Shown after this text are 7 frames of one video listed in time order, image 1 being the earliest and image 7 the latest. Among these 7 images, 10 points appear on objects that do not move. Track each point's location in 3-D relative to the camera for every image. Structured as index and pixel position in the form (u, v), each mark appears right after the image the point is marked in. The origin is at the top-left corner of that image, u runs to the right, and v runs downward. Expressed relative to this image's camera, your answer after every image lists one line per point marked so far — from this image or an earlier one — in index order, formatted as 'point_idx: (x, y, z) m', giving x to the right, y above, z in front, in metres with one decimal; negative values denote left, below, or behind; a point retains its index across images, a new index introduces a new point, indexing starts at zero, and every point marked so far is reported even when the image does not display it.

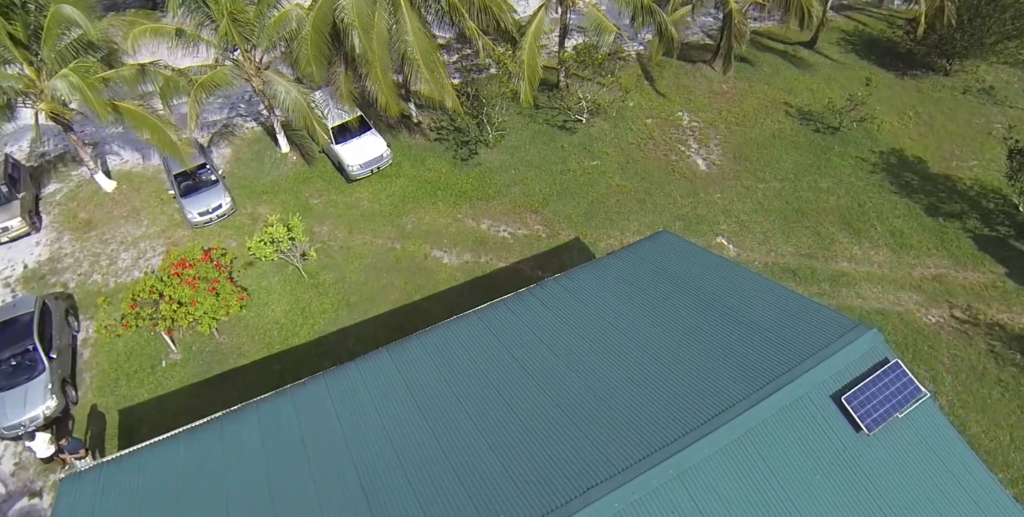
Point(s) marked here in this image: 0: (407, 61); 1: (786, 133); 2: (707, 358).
0: (-2.1, +3.9, +11.8) m
1: (+6.7, +3.1, +14.6) m
2: (+2.5, -1.3, +7.4) m
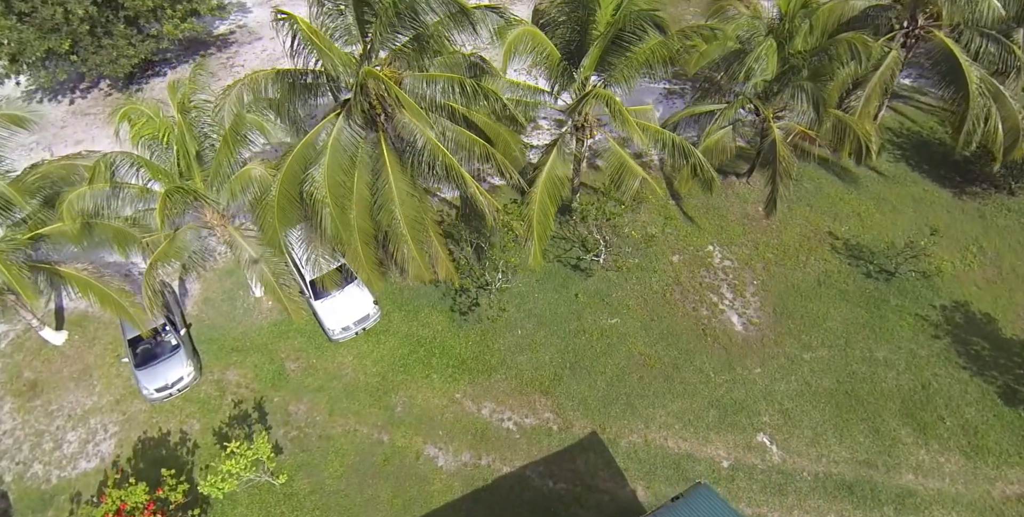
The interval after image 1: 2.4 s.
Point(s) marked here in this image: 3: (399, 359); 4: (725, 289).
0: (-2.0, +0.4, +10.0) m
1: (+6.9, -0.4, +12.7) m
2: (+2.5, -4.9, +5.6) m
3: (-2.2, -2.0, +11.7) m
4: (+4.5, -0.6, +12.6) m
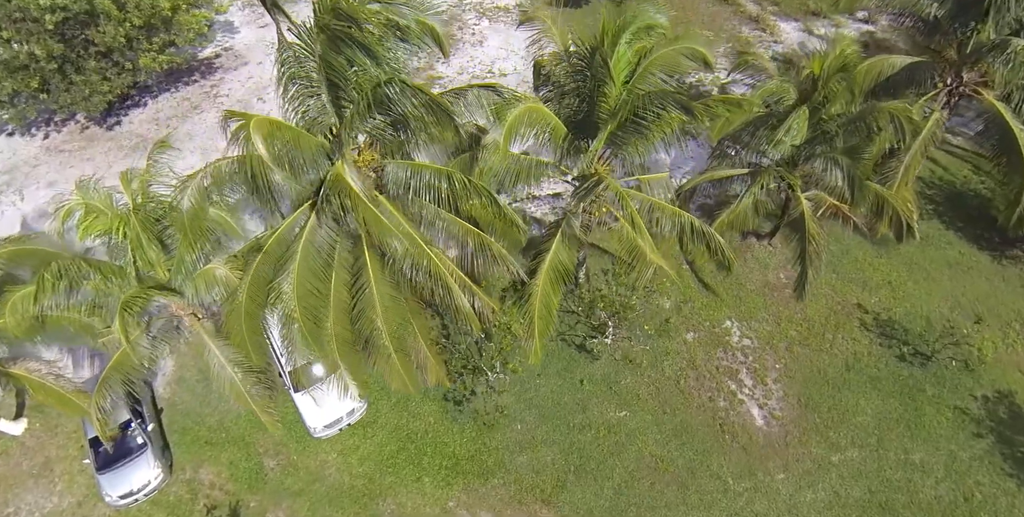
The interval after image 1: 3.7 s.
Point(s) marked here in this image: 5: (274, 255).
0: (-2.0, -1.2, +8.9) m
1: (+6.9, -2.0, +11.6) m
2: (+2.5, -6.7, +4.7) m
3: (-2.2, -3.6, +10.6) m
4: (+4.5, -2.2, +11.5) m
5: (-3.4, +0.1, +8.6) m
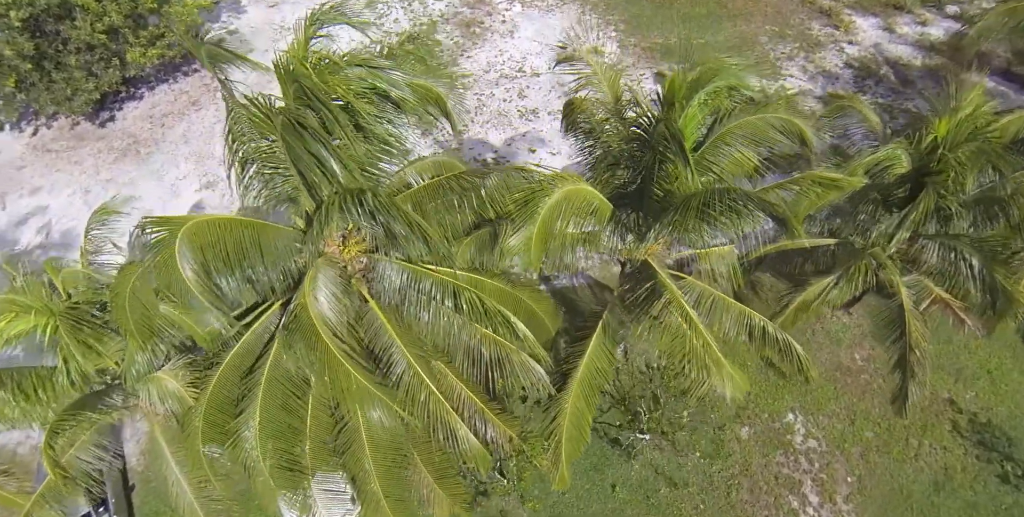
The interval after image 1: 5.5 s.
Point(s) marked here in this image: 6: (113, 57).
0: (-1.8, -2.6, +7.2) m
1: (+7.2, -3.6, +9.6) m
2: (+2.3, -8.5, +3.2) m
3: (-2.0, -4.8, +9.1) m
4: (+4.8, -3.7, +9.6) m
5: (-3.1, -1.3, +6.8) m
6: (-10.1, +5.1, +15.0) m
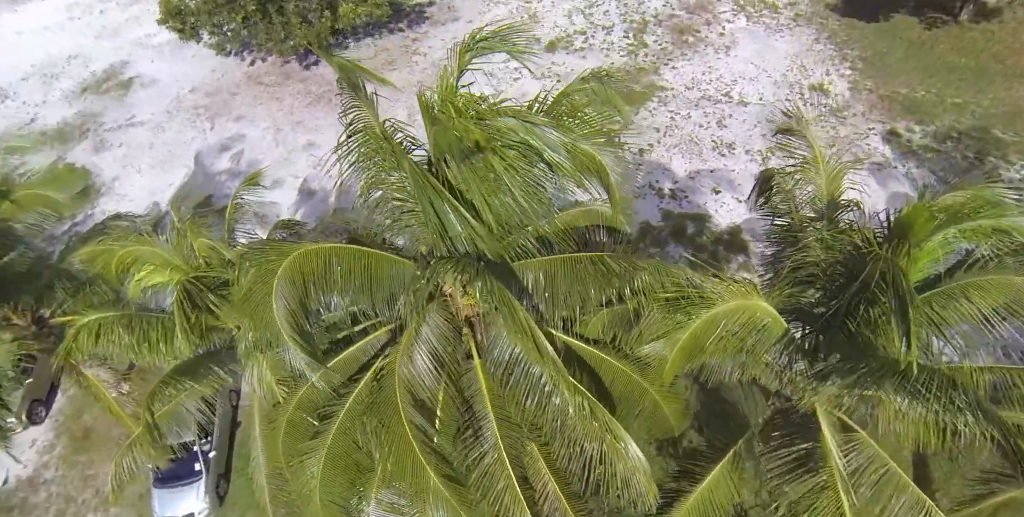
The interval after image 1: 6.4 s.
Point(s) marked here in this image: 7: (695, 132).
0: (-1.0, -3.1, +6.7) m
1: (+7.7, -6.3, +6.9) m
2: (+0.3, -9.8, +2.2) m
3: (-1.3, -5.1, +8.7) m
4: (+5.5, -5.8, +7.5) m
5: (-2.0, -1.4, +6.6) m
6: (-4.9, +6.6, +15.6) m
7: (+4.6, +3.2, +15.0) m
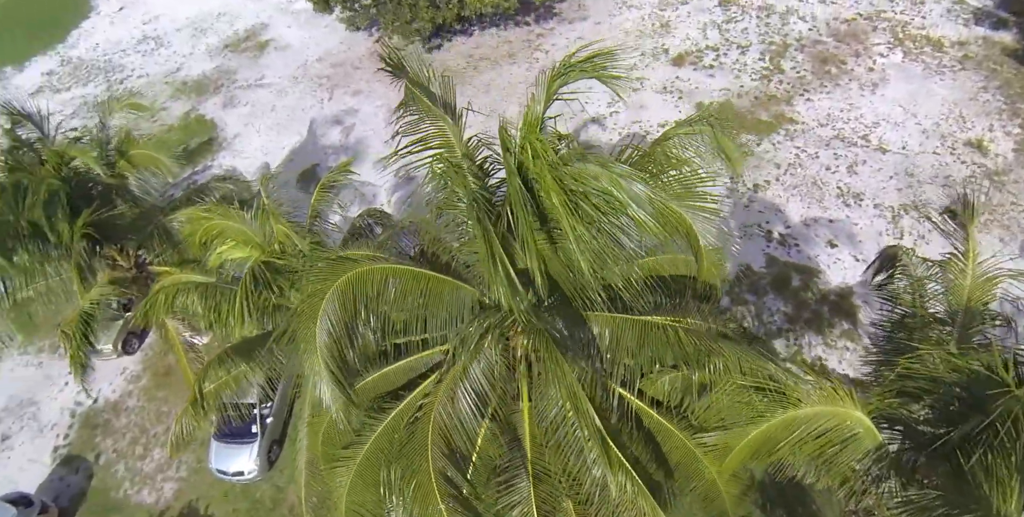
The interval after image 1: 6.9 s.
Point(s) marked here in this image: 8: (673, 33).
0: (-0.8, -3.3, +6.4) m
1: (+7.2, -8.0, +5.4) m
2: (-1.3, -10.2, +2.0) m
3: (-1.1, -5.2, +8.5) m
4: (+5.2, -7.1, +6.3) m
5: (-1.5, -1.5, +6.4) m
6: (-1.5, +6.9, +15.6) m
7: (+7.1, +1.9, +13.6) m
8: (+4.8, +6.8, +17.7) m
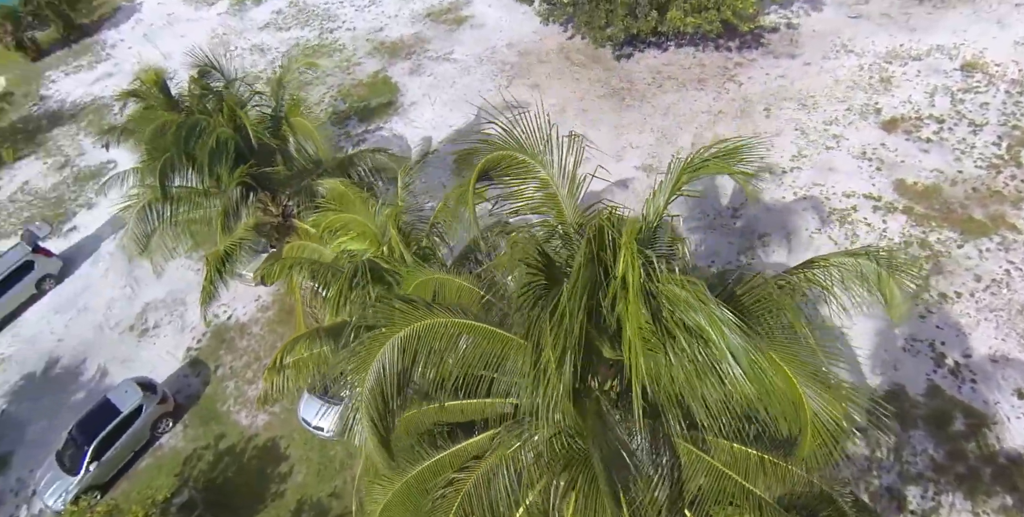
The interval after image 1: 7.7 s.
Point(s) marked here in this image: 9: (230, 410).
0: (-0.6, -3.7, +6.2) m
1: (+5.4, -10.4, +3.6) m
2: (-4.0, -10.1, +2.3) m
3: (-1.0, -5.5, +8.4) m
4: (+3.9, -9.0, +4.9) m
5: (-0.8, -1.8, +6.3) m
6: (+3.5, +6.2, +14.8) m
7: (+9.8, -0.9, +11.2) m
8: (+9.9, +4.3, +15.4) m
9: (-5.7, -3.1, +11.7) m
